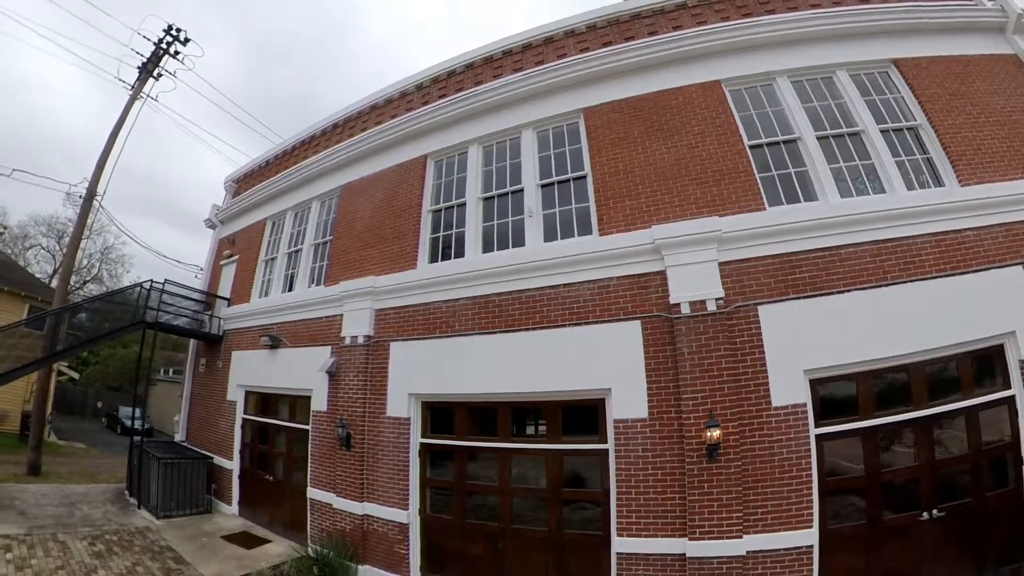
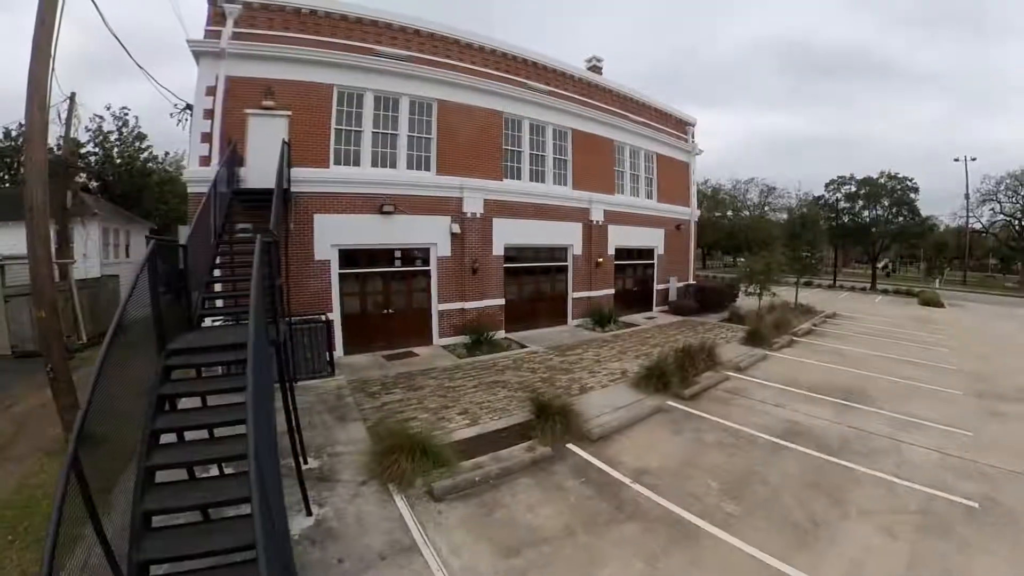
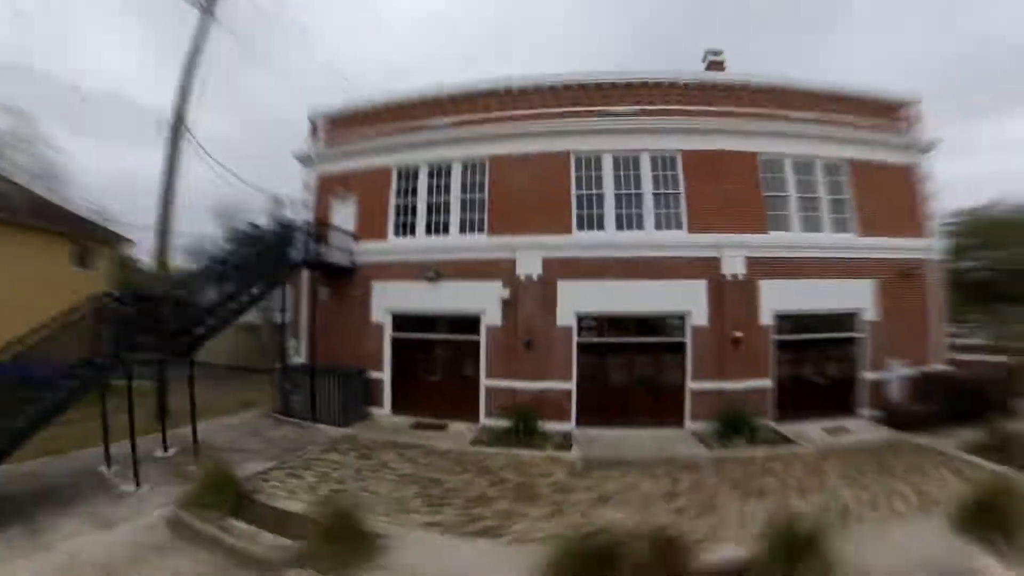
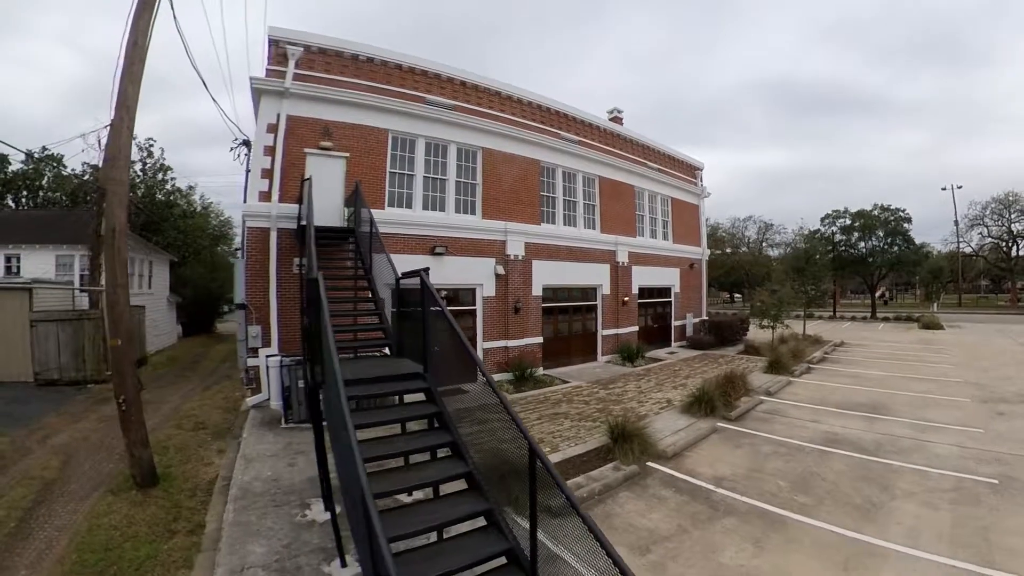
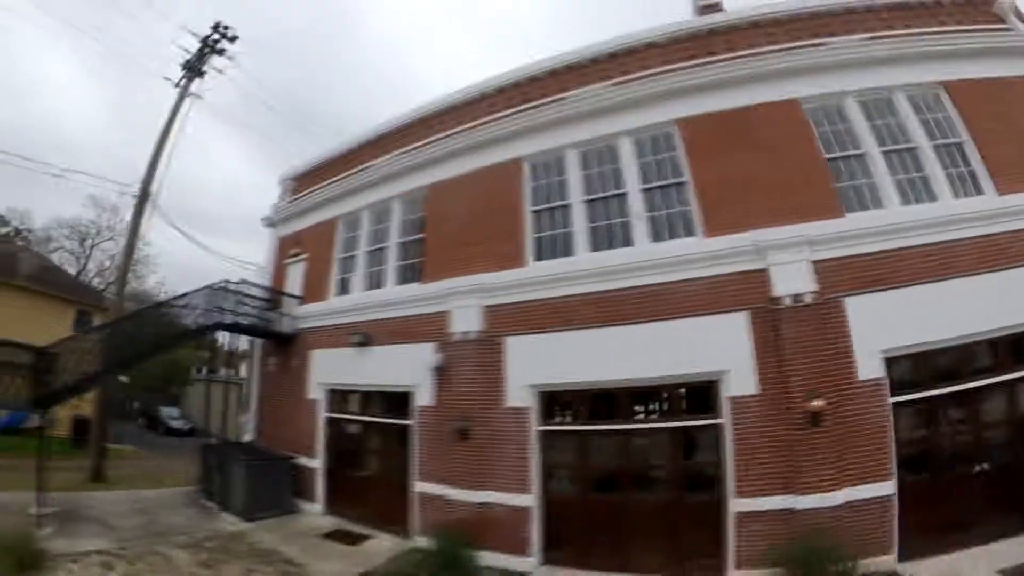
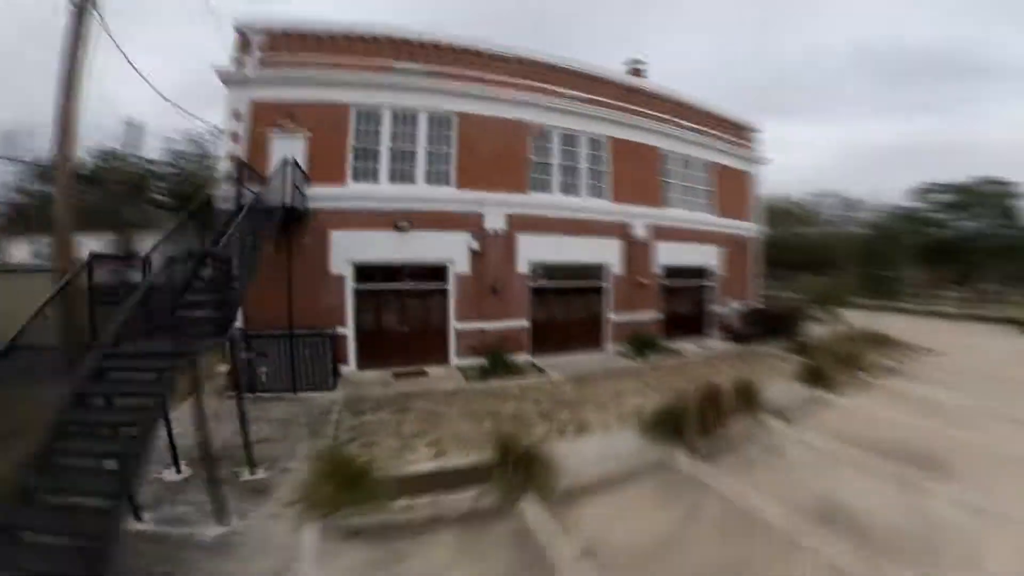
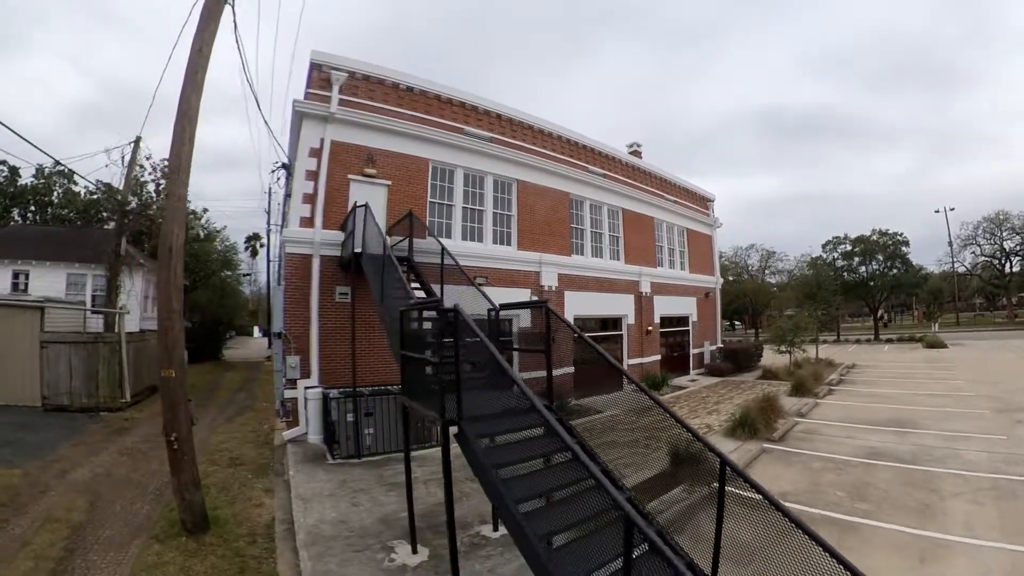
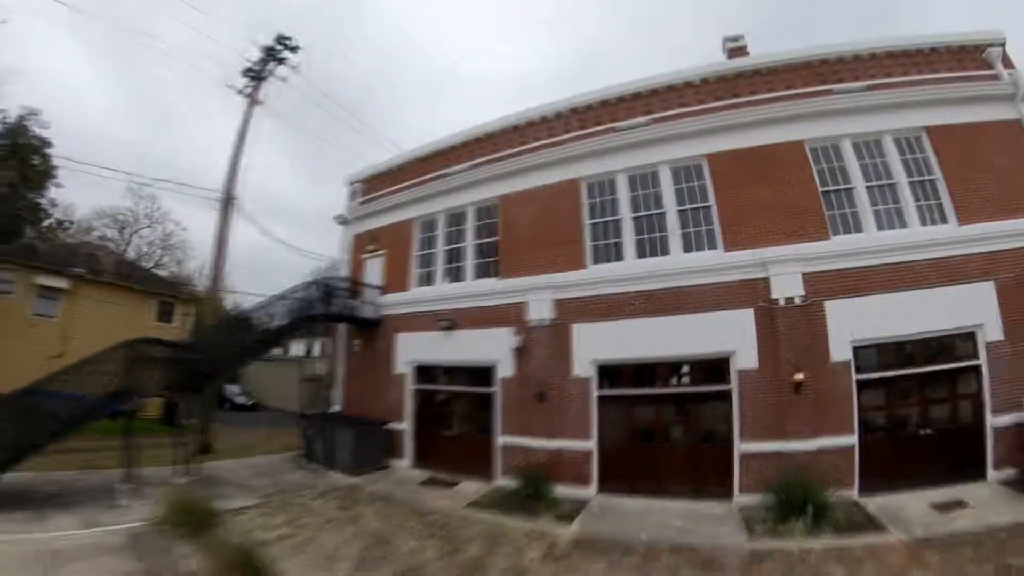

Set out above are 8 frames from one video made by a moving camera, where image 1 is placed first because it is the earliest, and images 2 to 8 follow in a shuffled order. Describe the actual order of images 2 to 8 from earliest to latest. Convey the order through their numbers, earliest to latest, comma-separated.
5, 8, 3, 6, 2, 4, 7
